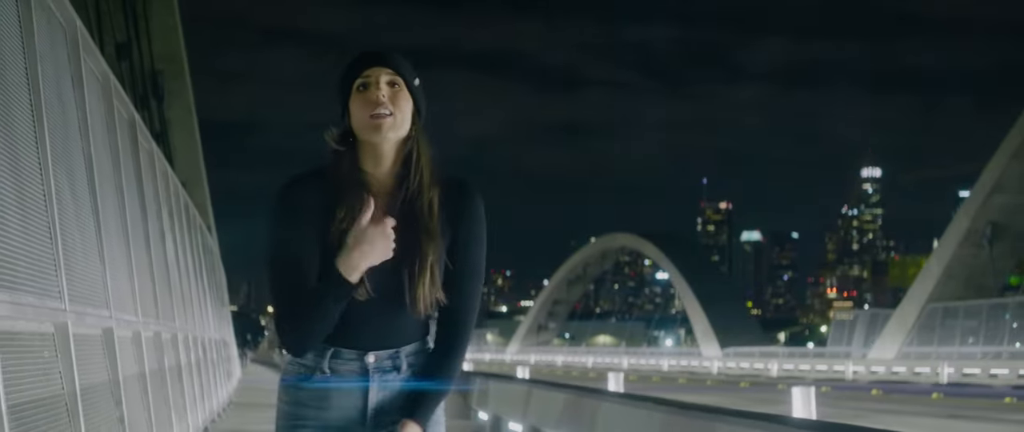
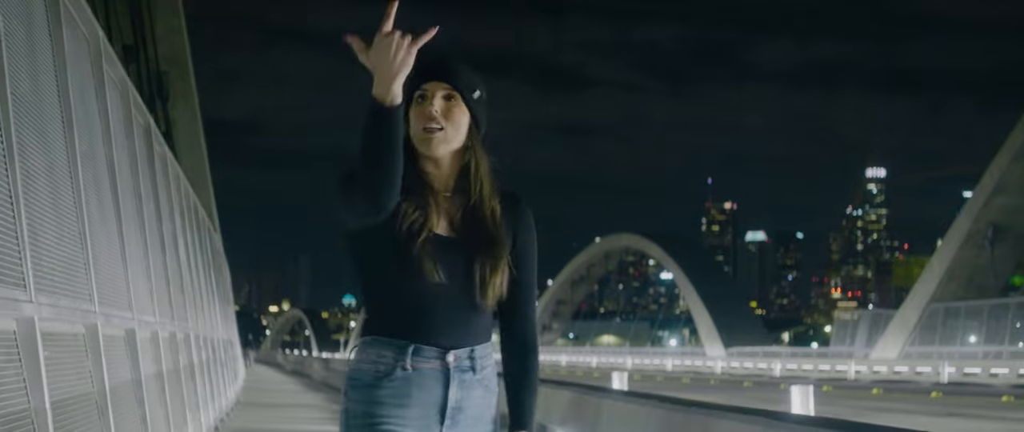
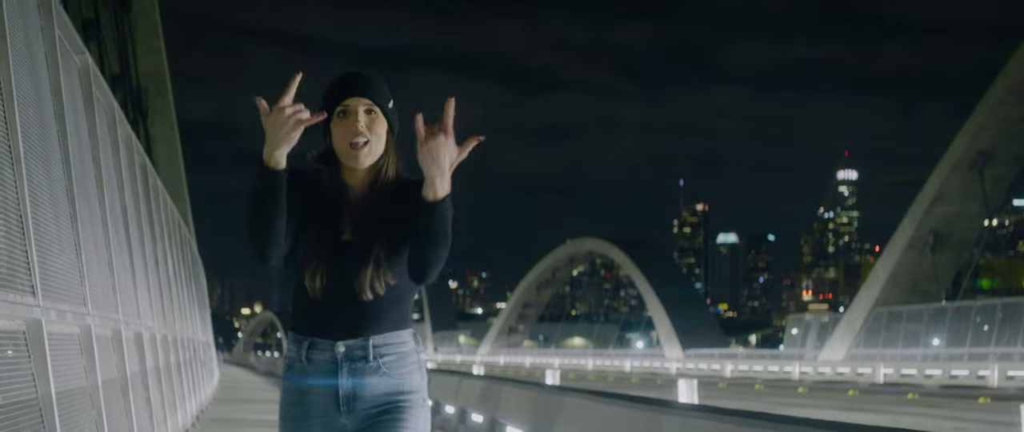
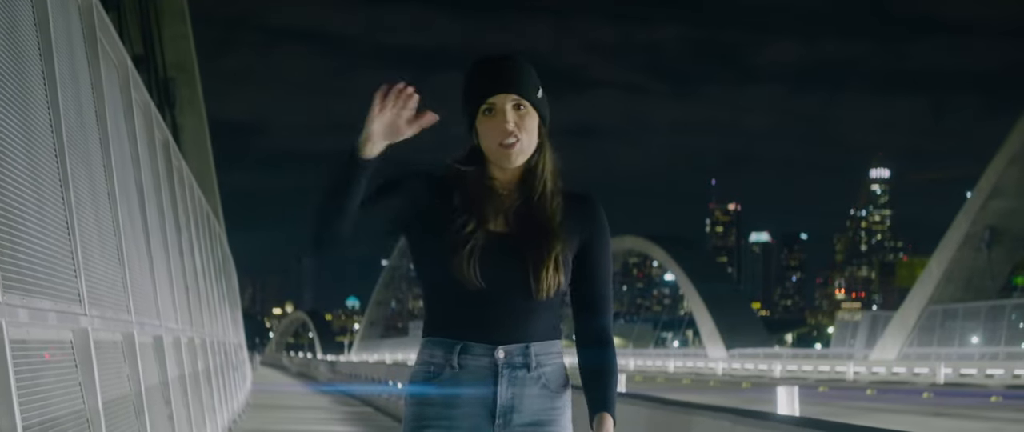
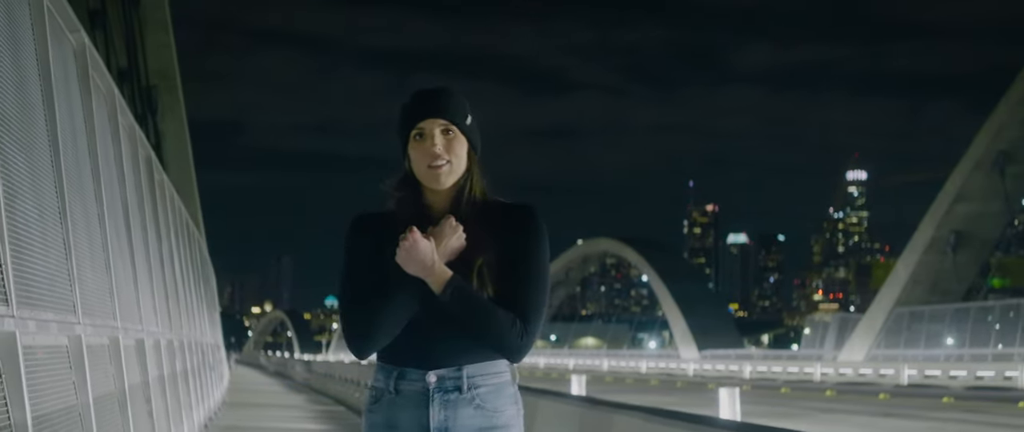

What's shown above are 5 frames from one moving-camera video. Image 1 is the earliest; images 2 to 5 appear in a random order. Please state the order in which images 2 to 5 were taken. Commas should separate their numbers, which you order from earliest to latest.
2, 4, 5, 3
